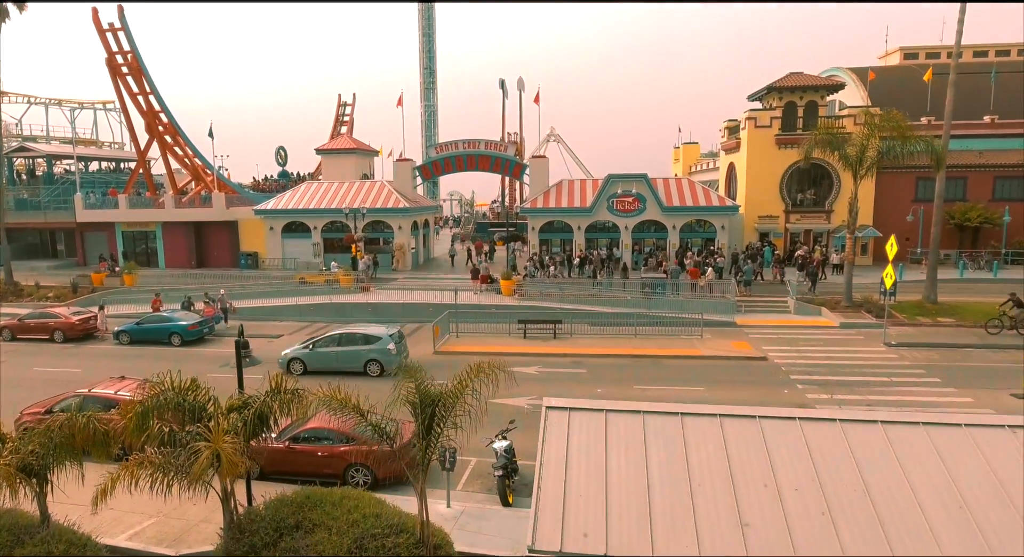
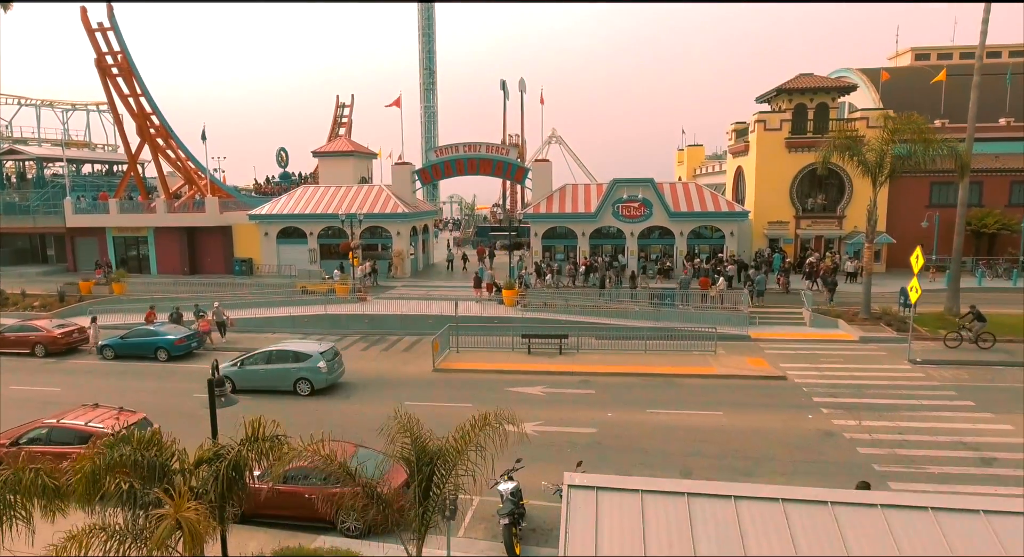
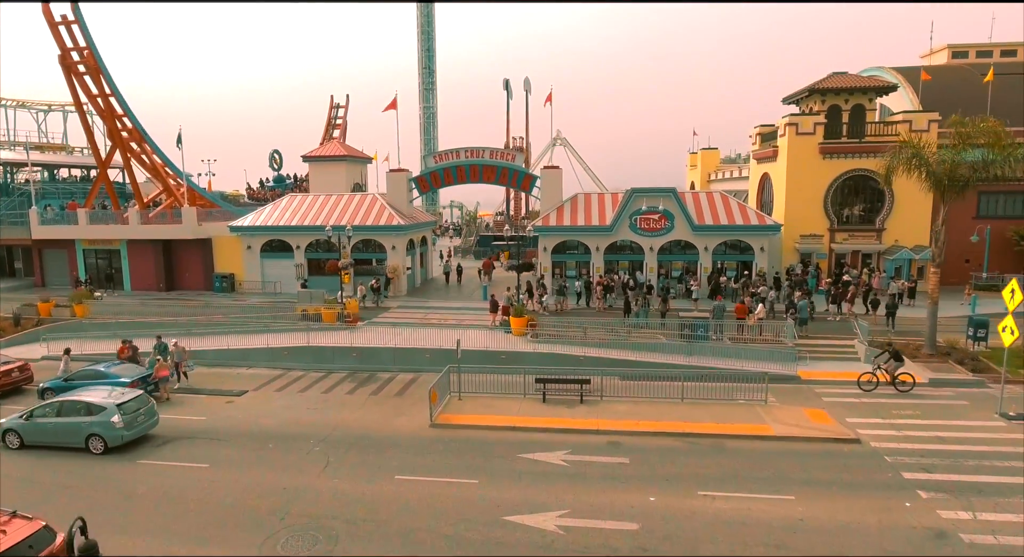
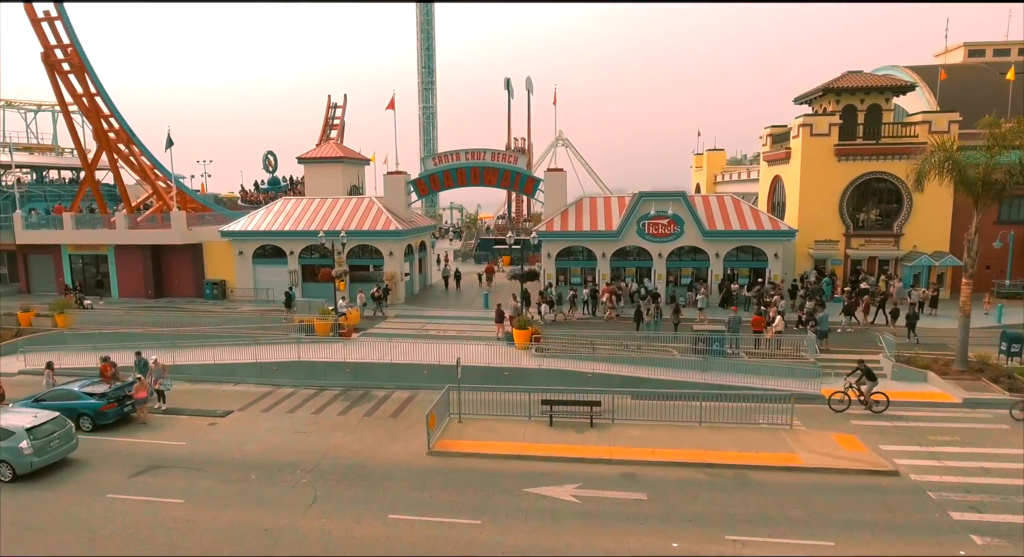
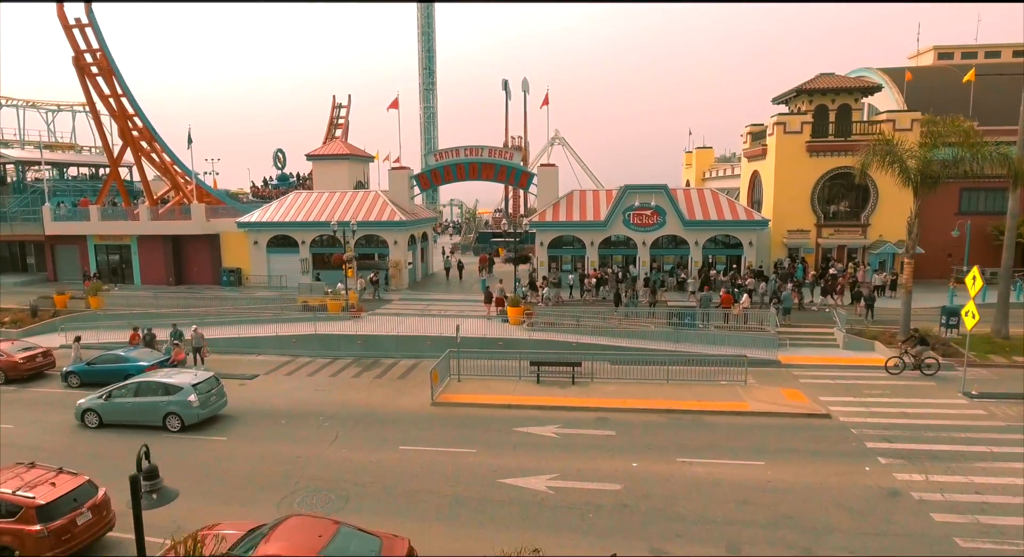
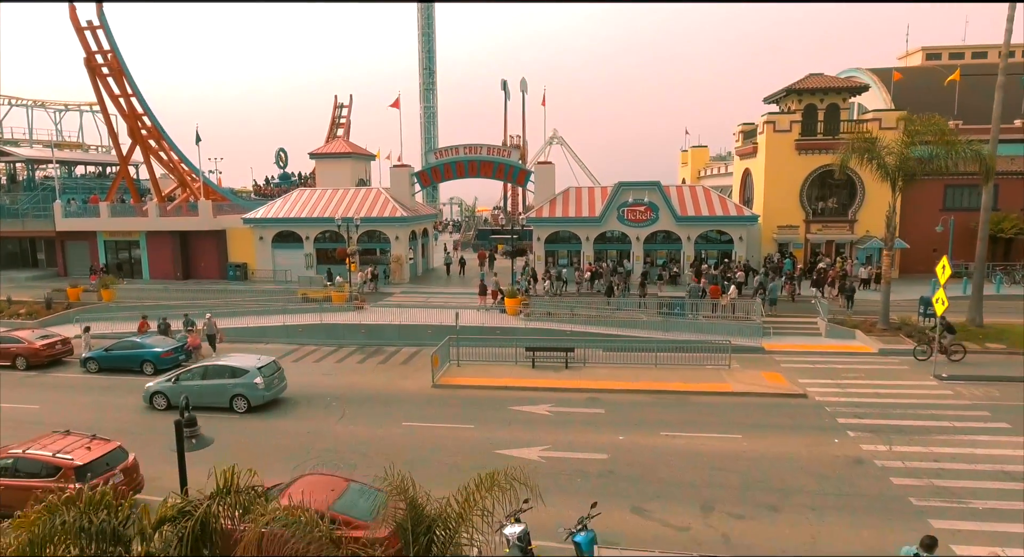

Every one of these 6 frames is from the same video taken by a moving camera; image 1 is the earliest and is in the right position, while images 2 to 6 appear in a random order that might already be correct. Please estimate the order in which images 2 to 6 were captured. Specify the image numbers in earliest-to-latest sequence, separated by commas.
2, 6, 5, 3, 4
